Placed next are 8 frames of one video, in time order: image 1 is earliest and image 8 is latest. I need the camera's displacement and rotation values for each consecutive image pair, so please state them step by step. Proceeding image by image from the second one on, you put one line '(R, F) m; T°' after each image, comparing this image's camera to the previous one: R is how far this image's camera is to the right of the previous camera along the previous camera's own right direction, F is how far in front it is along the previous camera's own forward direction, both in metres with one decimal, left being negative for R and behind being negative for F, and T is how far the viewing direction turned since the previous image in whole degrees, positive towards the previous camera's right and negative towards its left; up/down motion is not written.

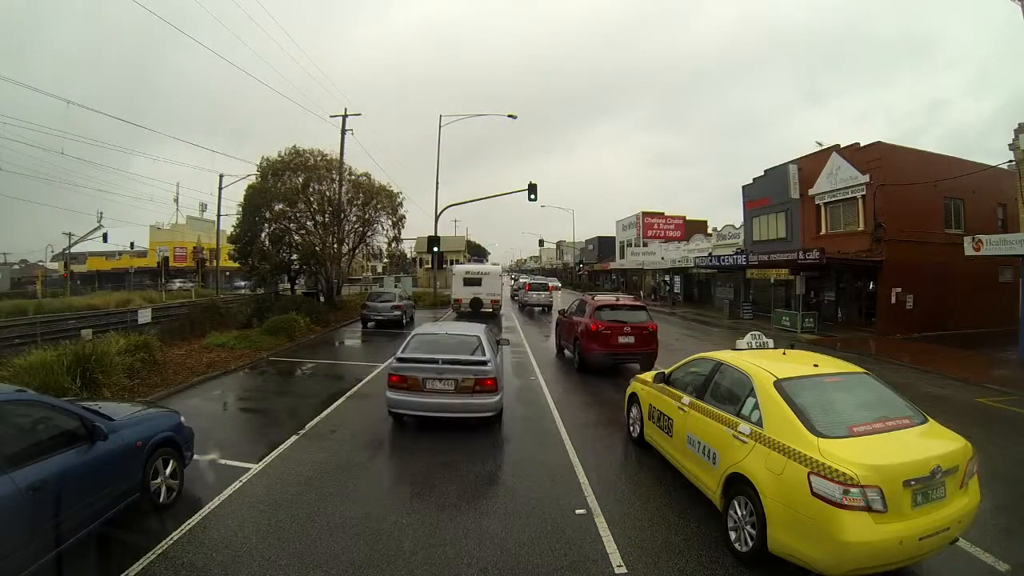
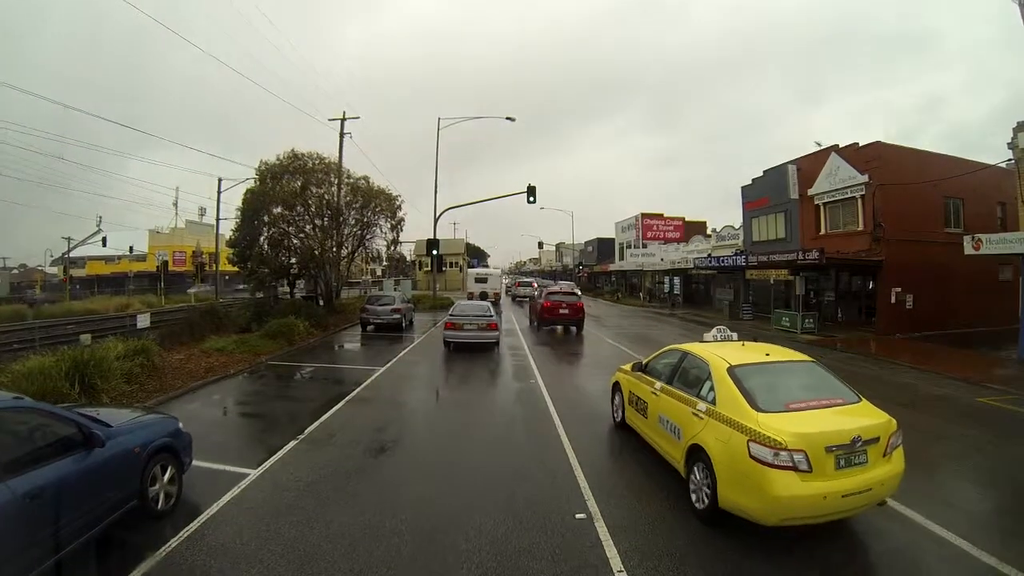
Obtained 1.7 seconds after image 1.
(0.0, 0.0) m; 0°
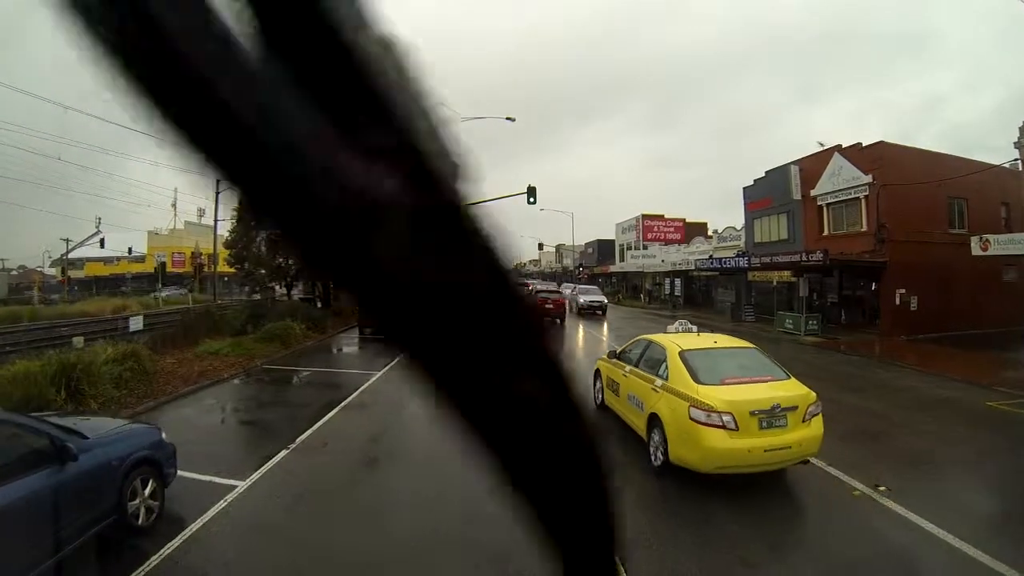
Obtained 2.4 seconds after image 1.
(0.0, +0.2) m; 0°
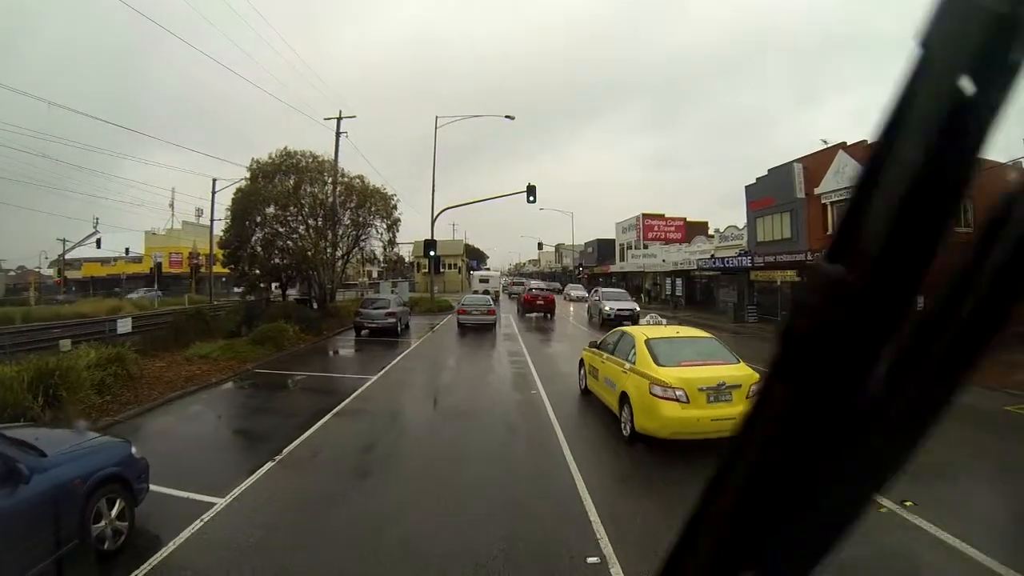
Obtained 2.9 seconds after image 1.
(0.0, +0.3) m; 0°
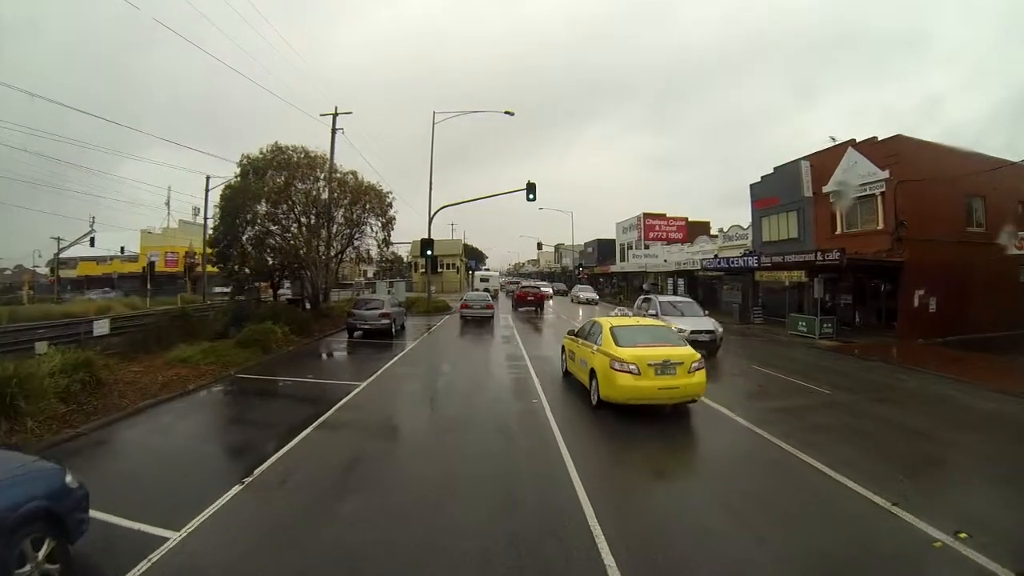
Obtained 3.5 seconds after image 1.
(0.0, +0.6) m; 0°
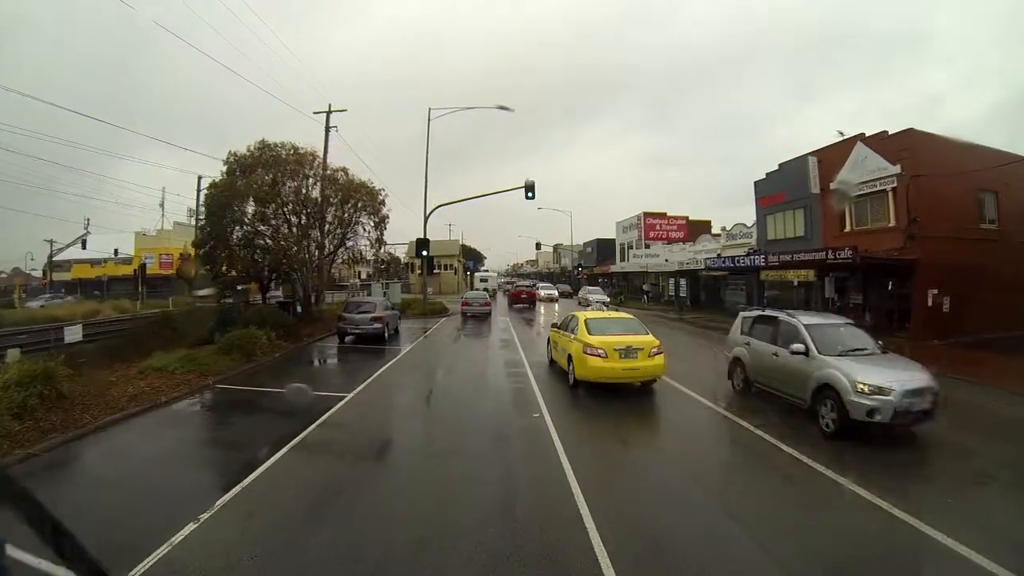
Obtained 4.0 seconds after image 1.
(0.0, +0.6) m; 0°
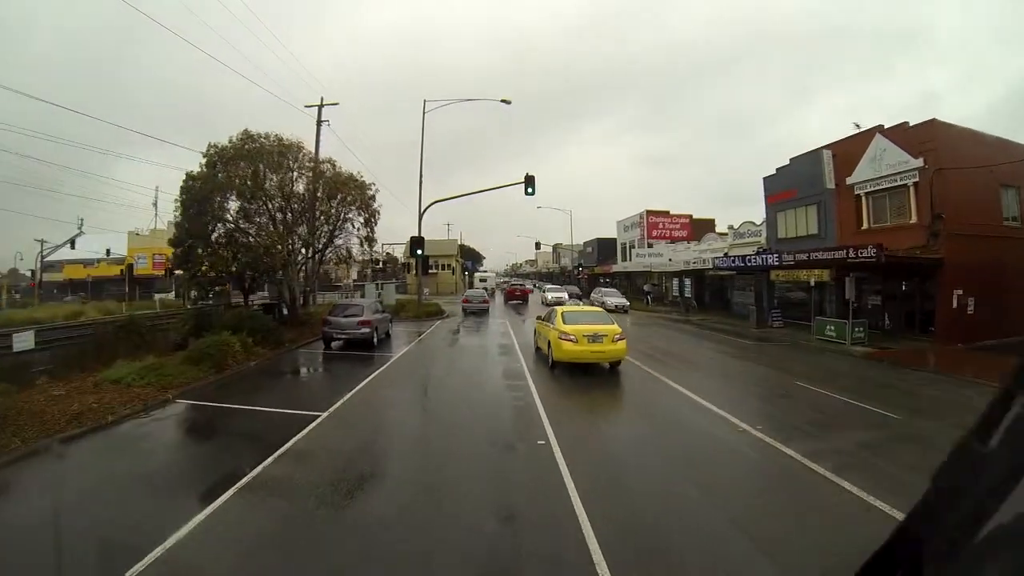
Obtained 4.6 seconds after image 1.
(0.0, +1.0) m; 0°
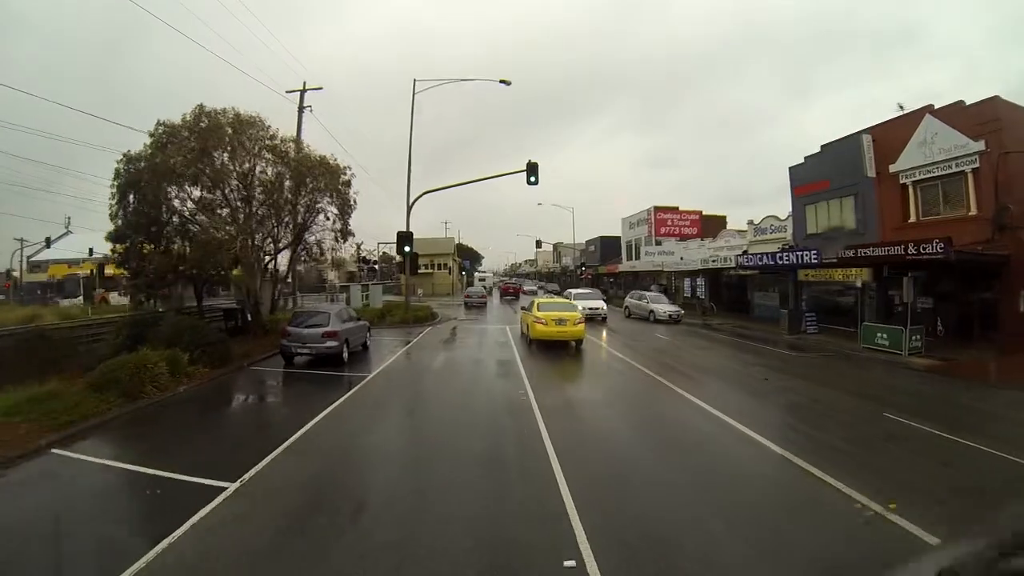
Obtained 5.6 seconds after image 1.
(0.0, +2.1) m; 0°
